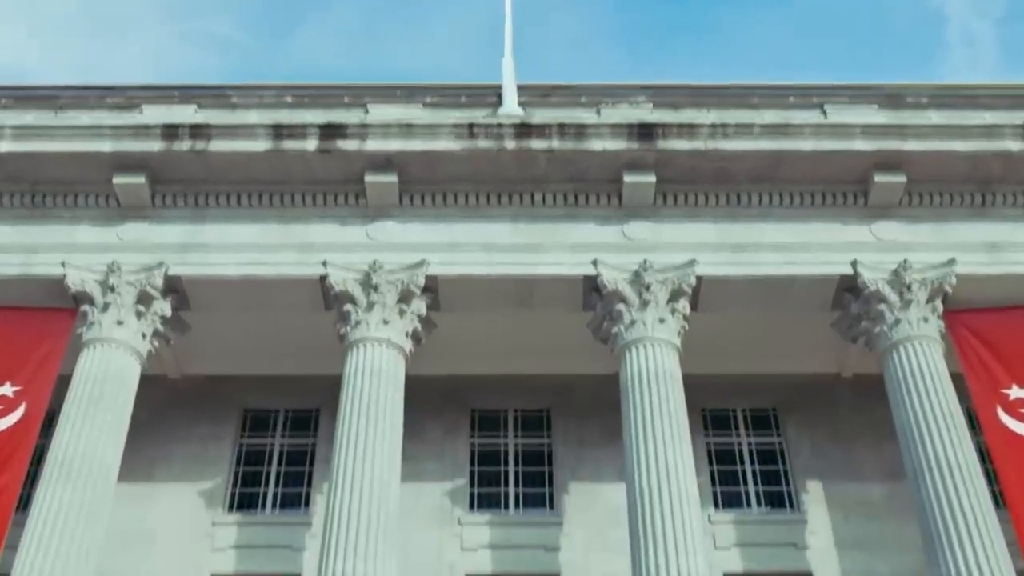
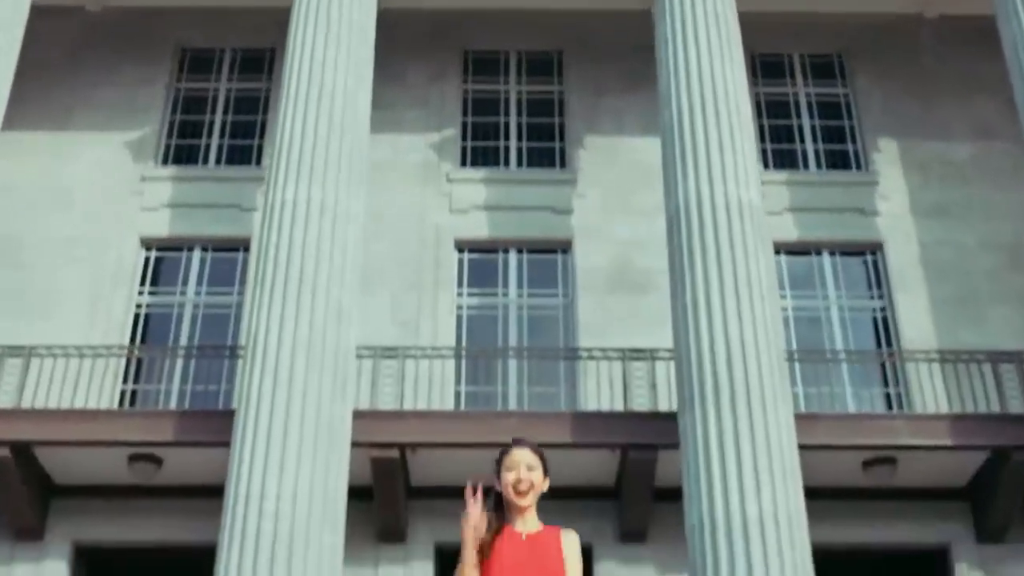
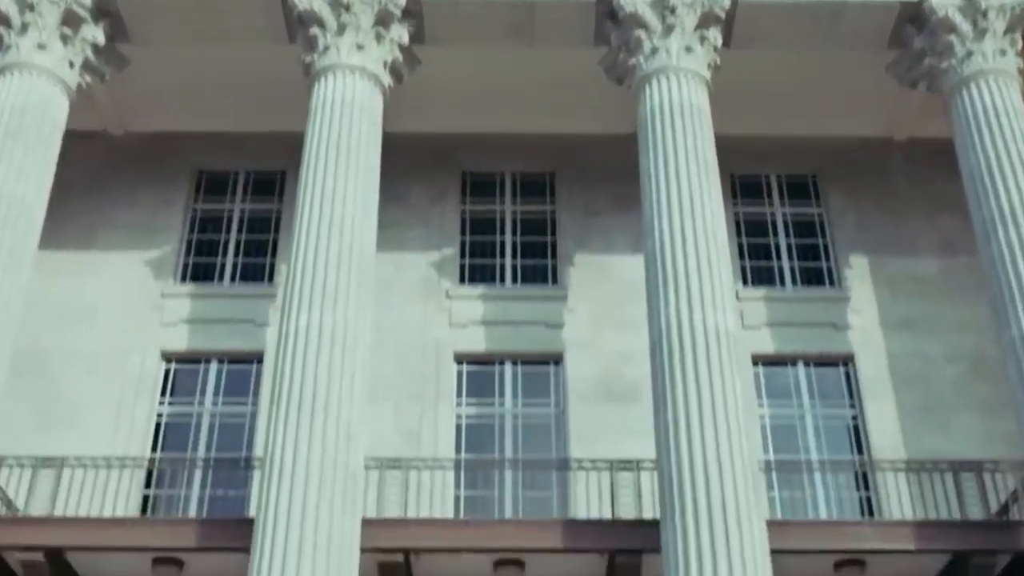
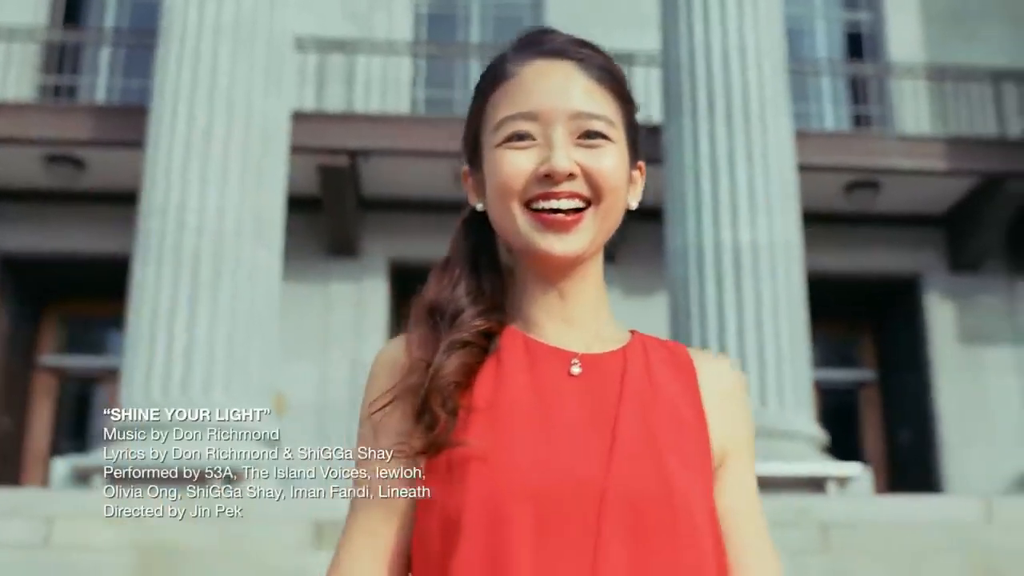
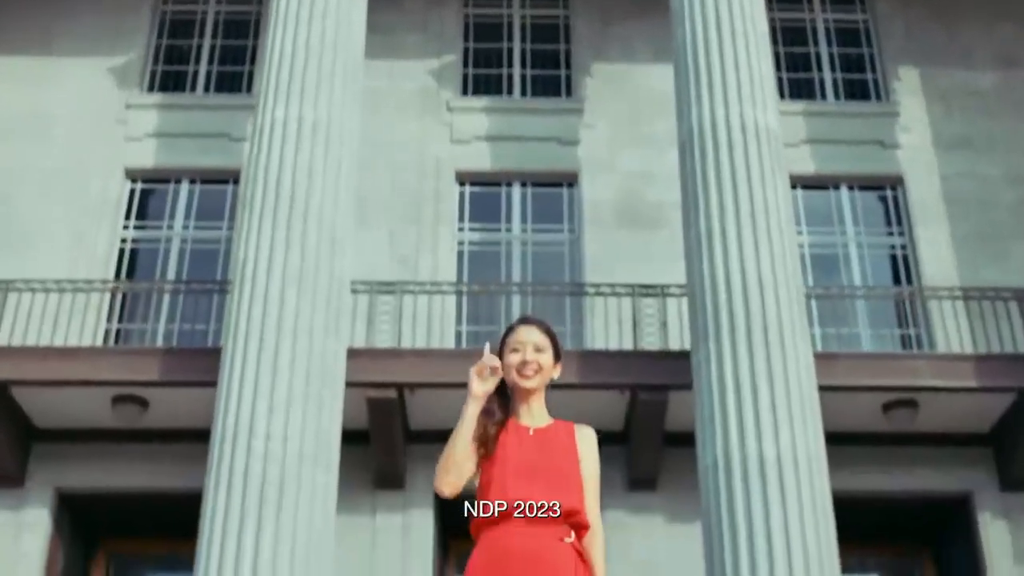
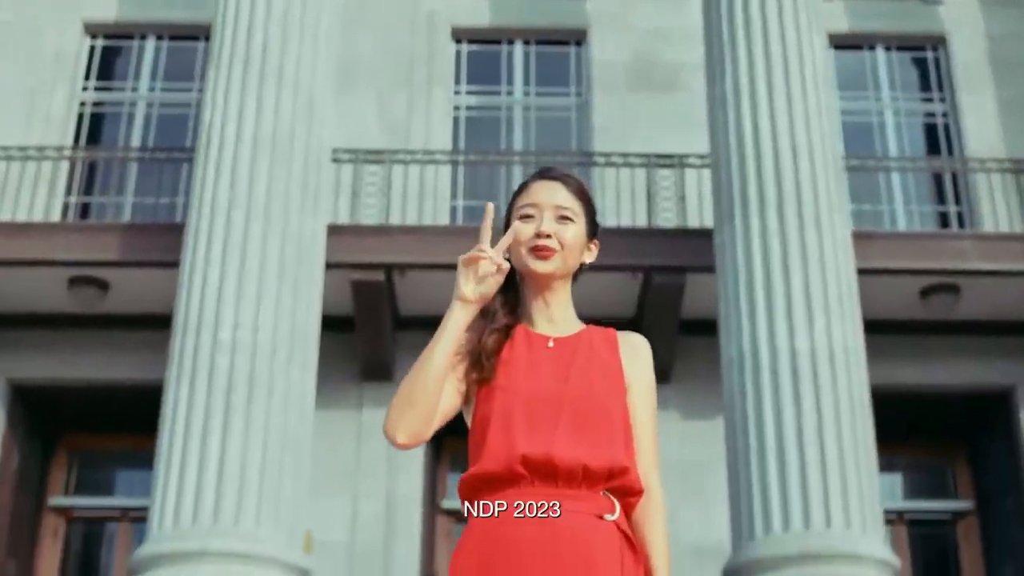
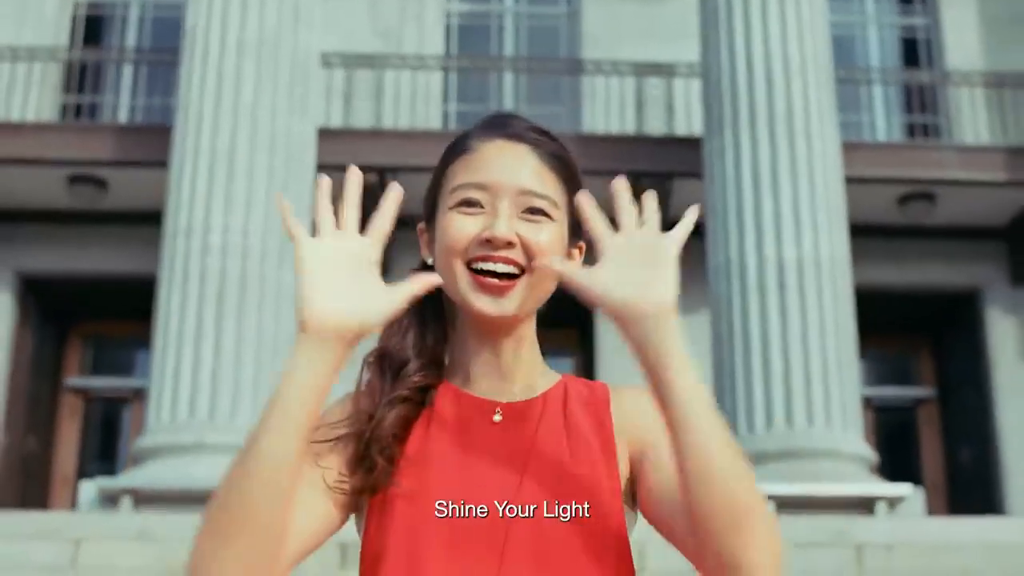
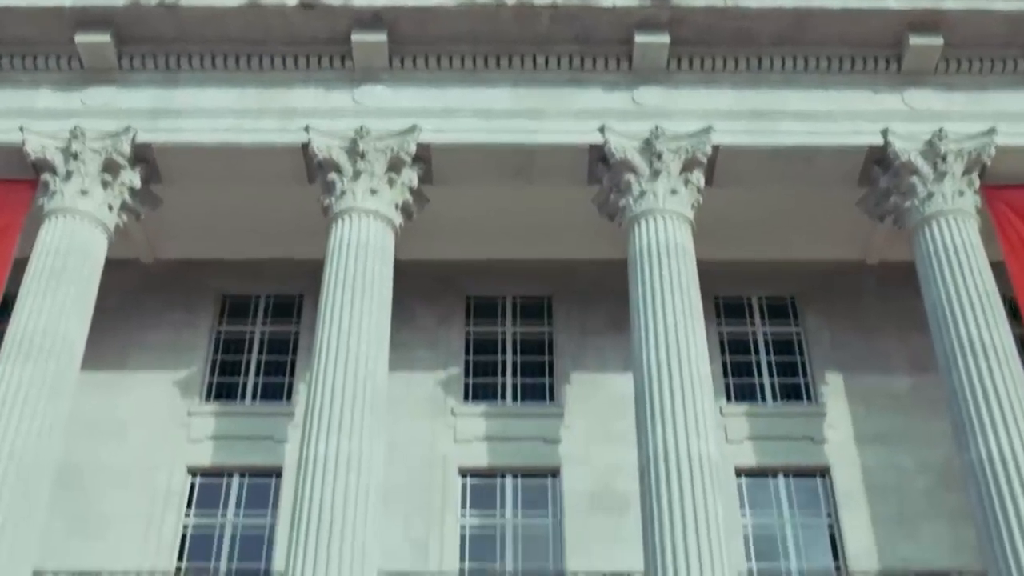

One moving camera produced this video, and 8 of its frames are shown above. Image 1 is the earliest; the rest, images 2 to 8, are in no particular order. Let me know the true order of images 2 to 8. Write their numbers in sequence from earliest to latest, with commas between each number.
8, 3, 2, 5, 6, 7, 4
